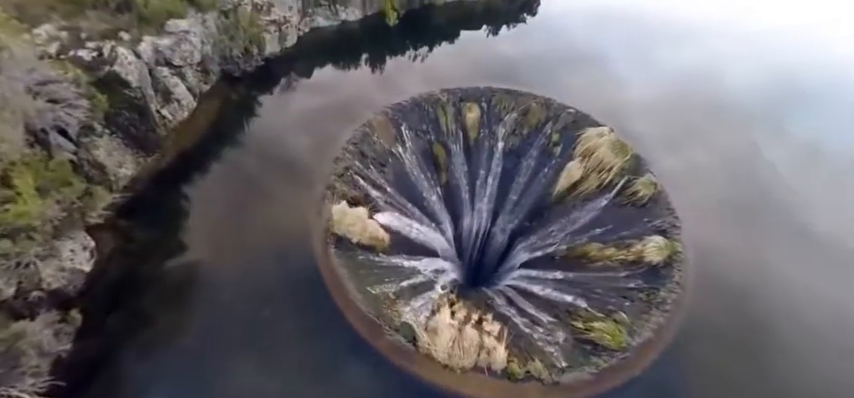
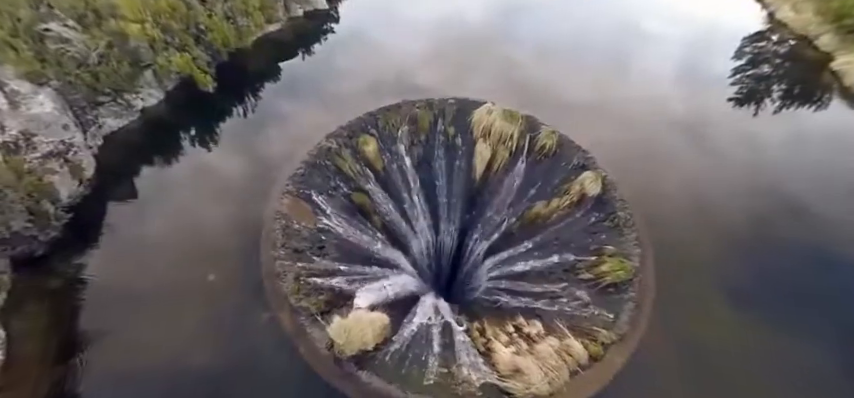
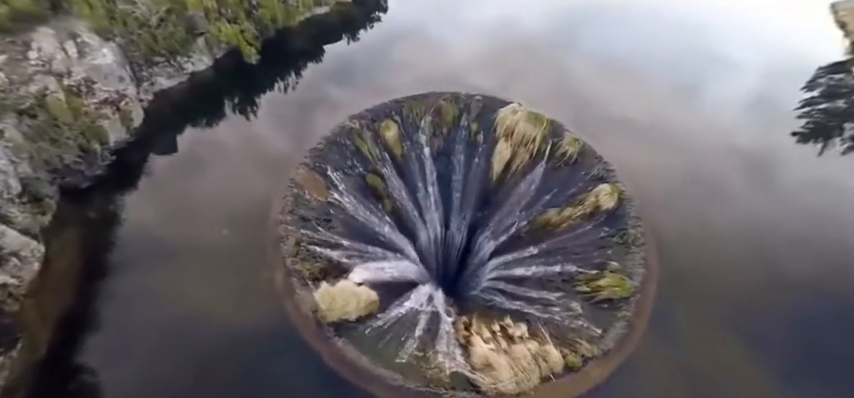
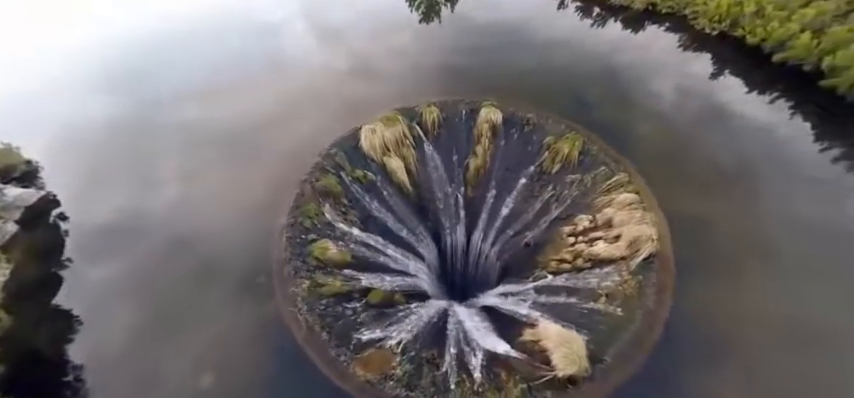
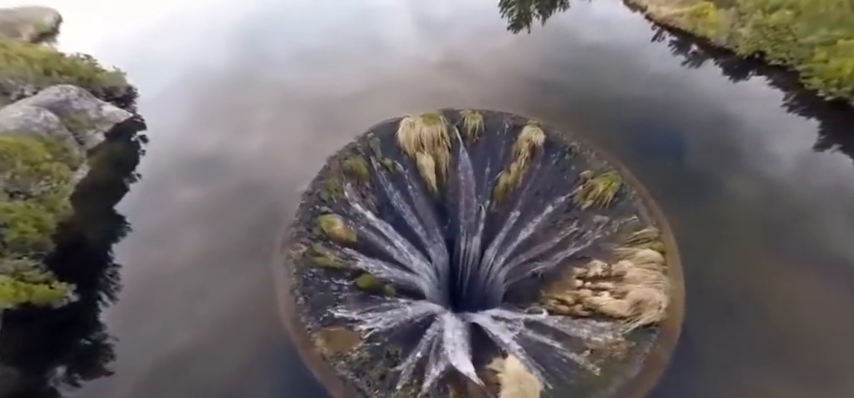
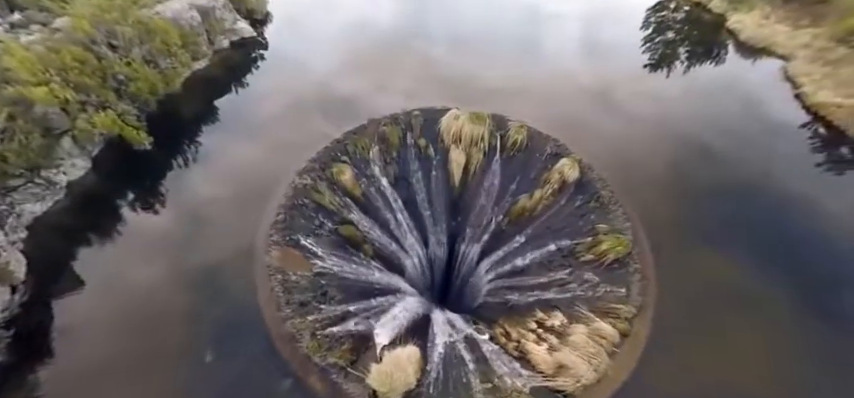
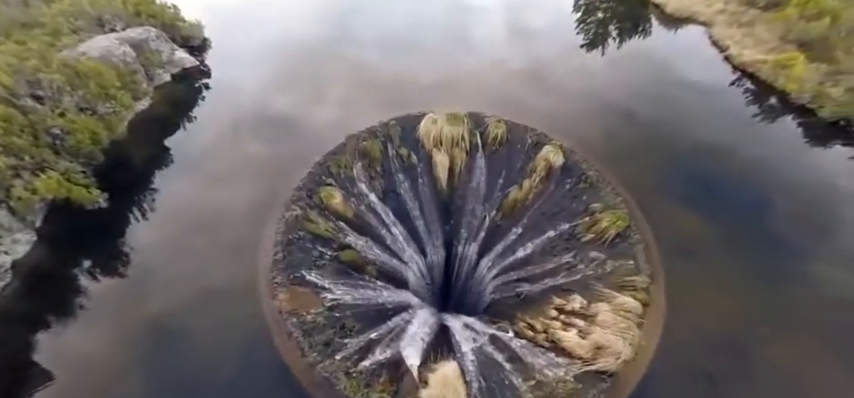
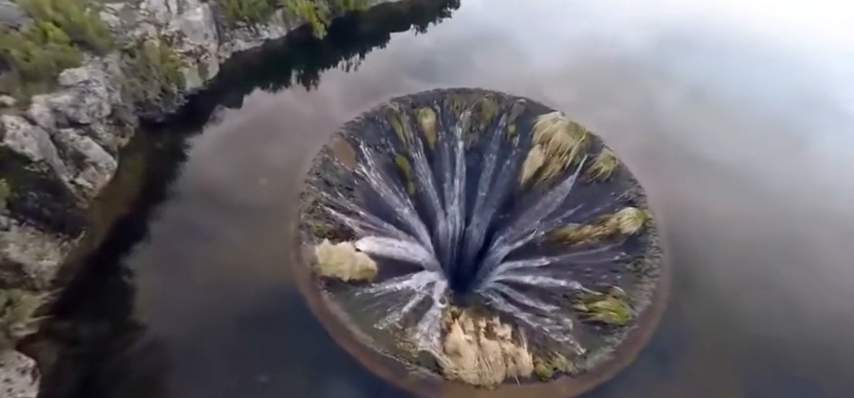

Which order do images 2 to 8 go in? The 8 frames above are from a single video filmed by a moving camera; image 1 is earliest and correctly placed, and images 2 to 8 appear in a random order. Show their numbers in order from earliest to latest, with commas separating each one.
8, 3, 2, 6, 7, 5, 4
